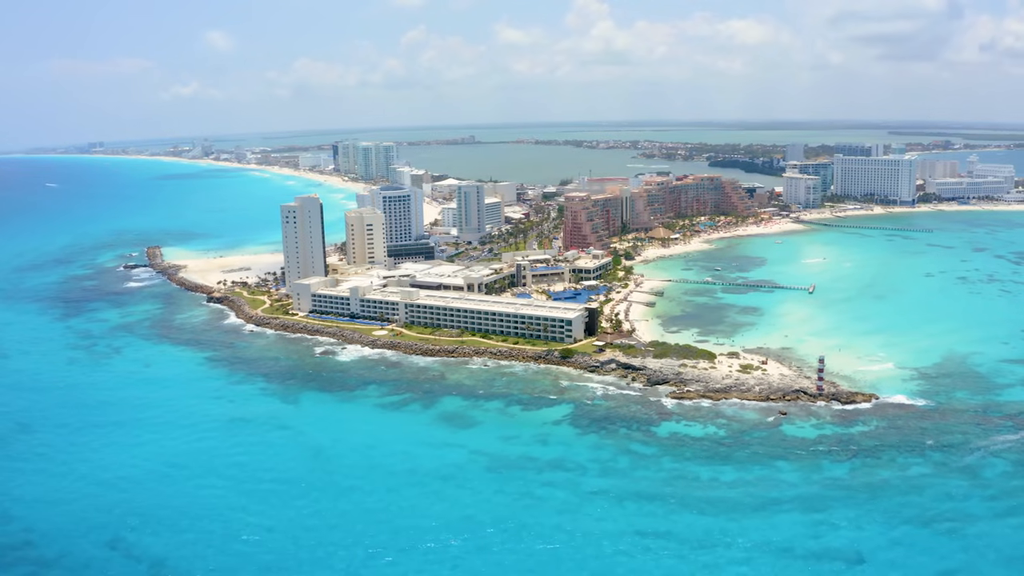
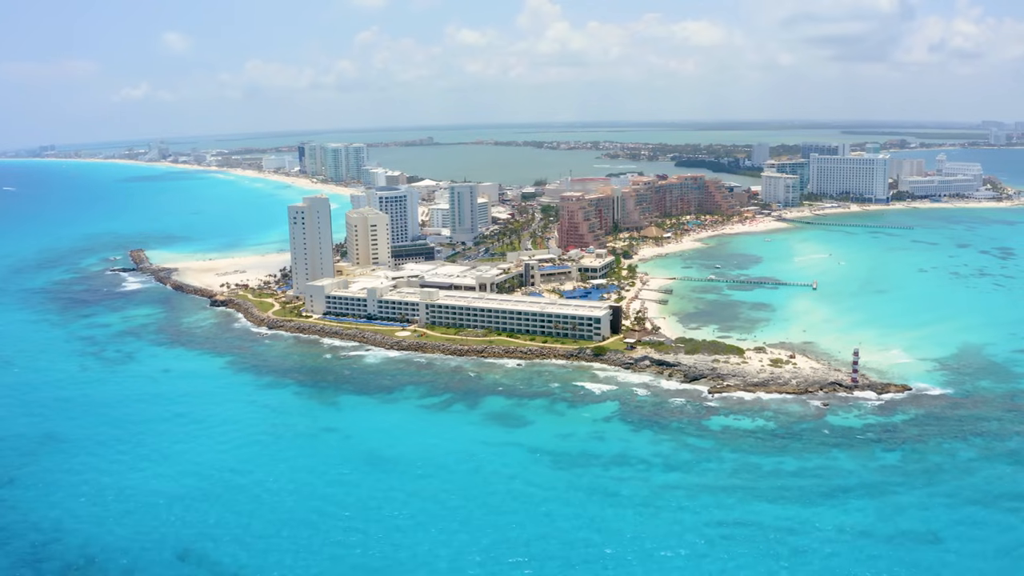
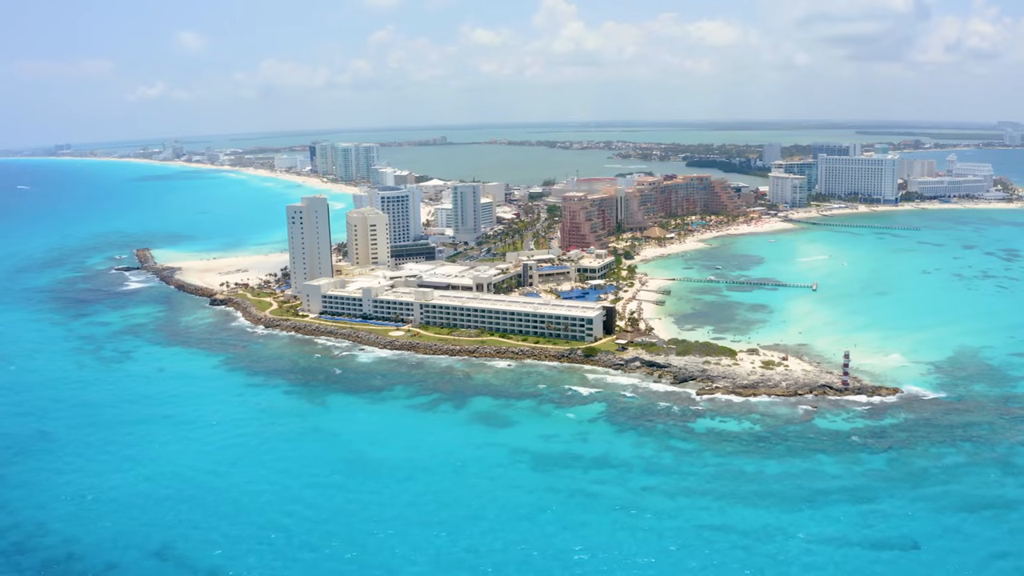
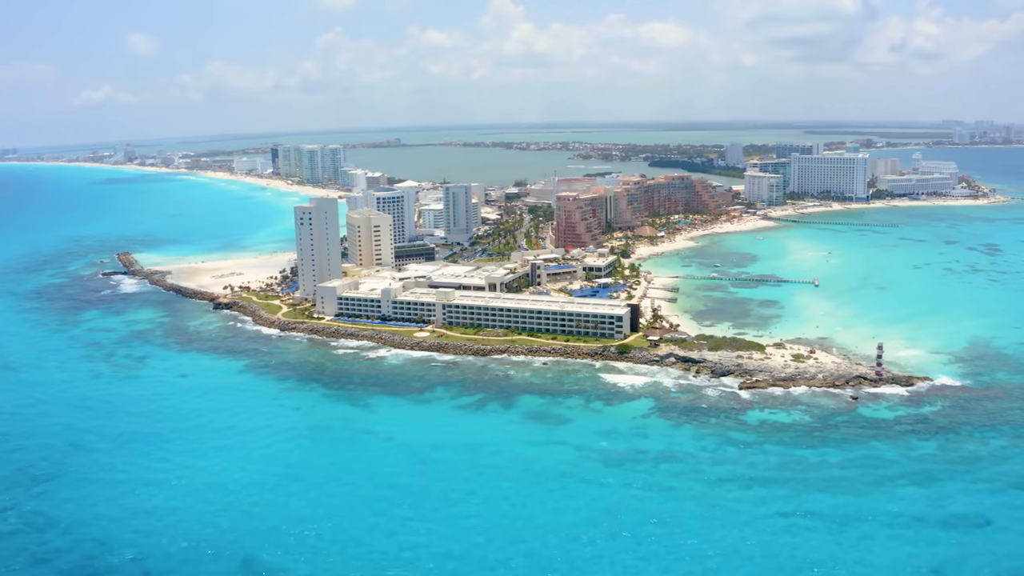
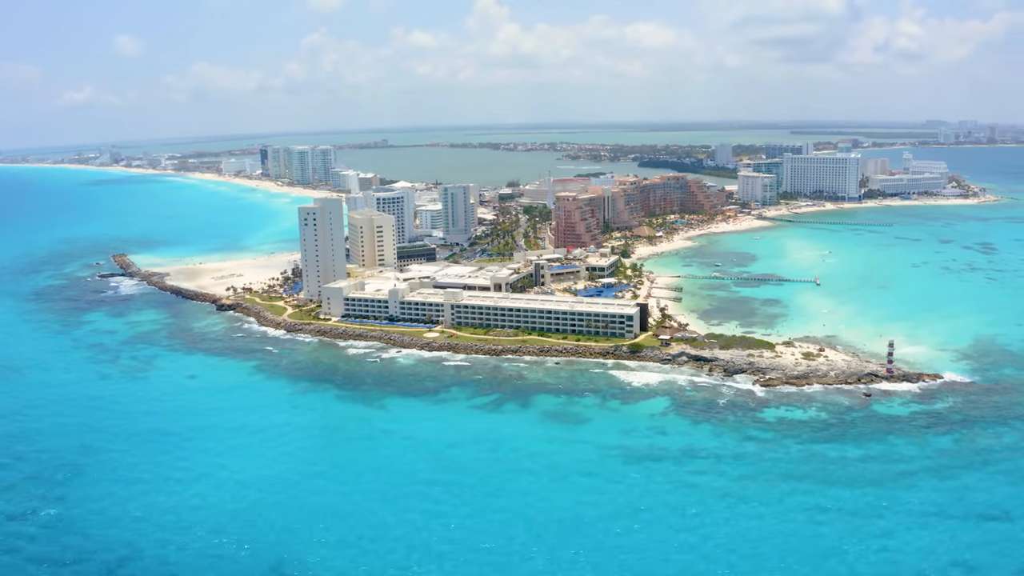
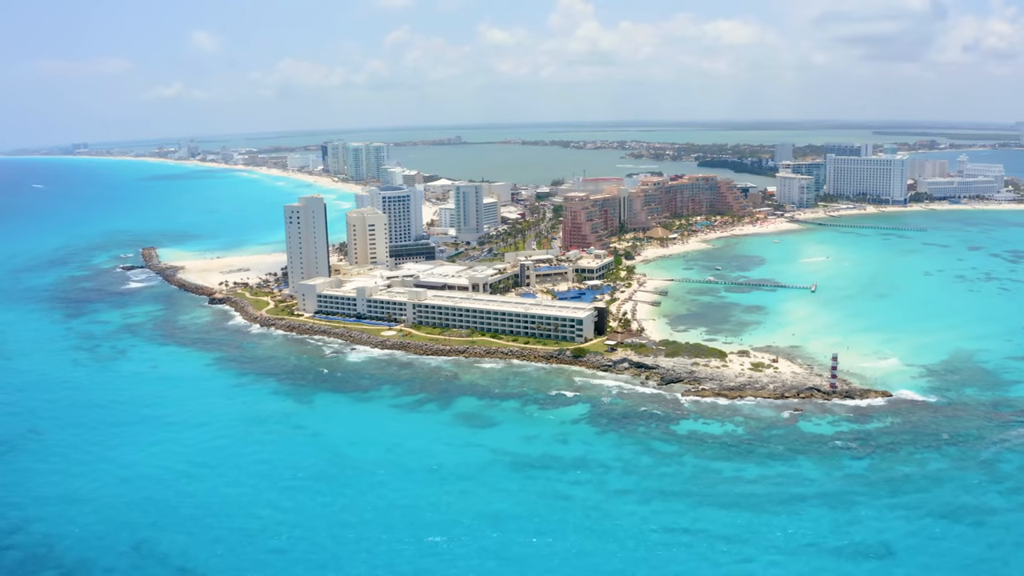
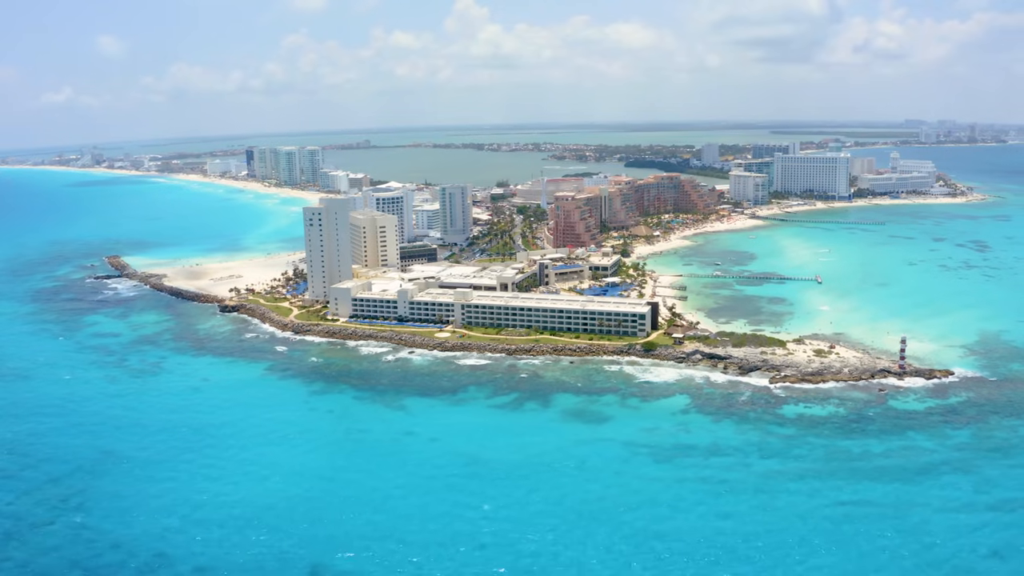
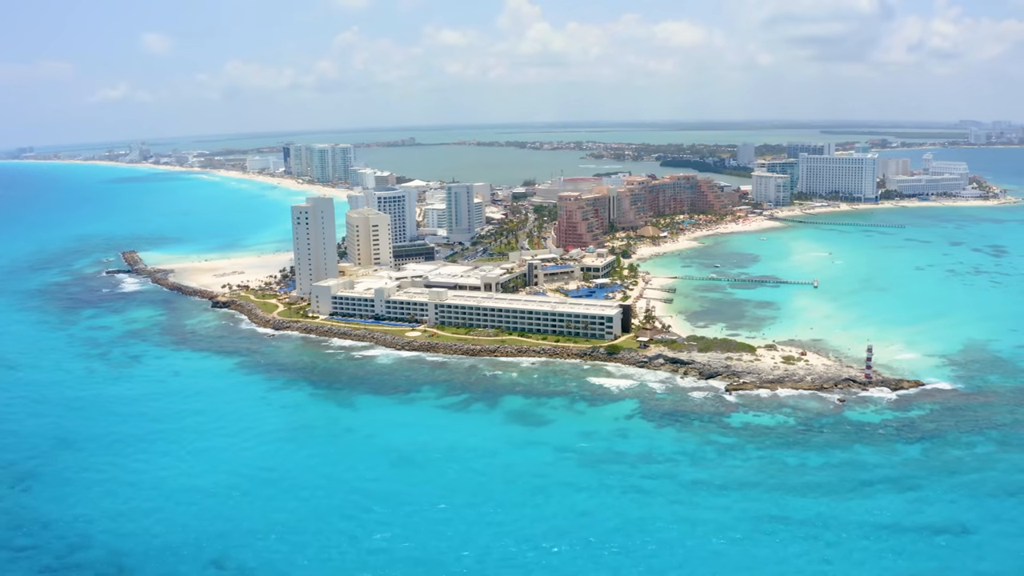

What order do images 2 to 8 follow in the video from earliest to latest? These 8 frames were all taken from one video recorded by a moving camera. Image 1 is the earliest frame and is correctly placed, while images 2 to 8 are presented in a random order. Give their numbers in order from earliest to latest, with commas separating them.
6, 3, 2, 8, 4, 5, 7
